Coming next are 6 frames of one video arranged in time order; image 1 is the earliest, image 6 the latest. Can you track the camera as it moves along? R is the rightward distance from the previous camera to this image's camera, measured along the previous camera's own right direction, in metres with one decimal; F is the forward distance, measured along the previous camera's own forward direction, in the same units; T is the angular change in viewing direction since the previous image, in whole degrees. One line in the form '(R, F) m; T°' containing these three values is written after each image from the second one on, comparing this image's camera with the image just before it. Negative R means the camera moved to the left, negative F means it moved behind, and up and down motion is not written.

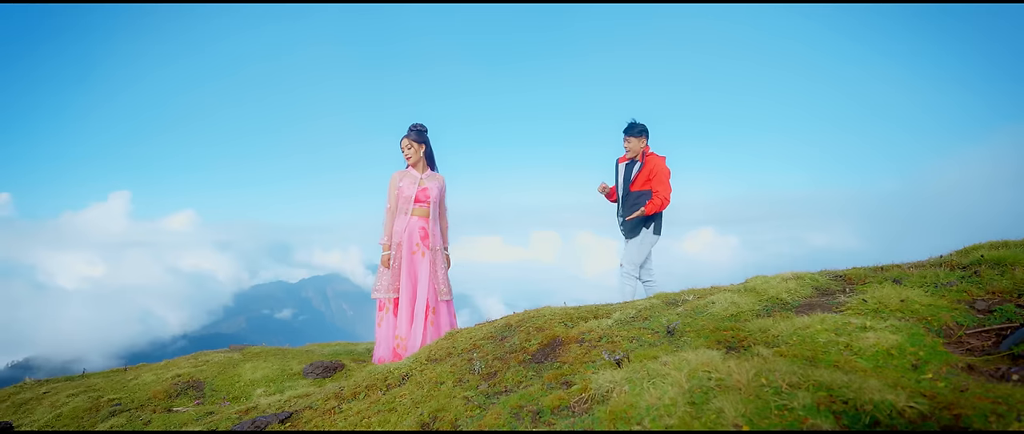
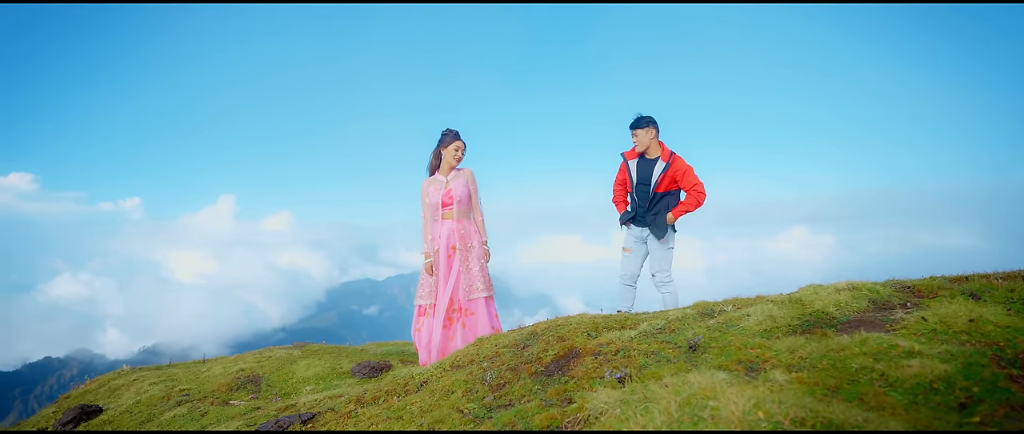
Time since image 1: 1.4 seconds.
(+1.0, +0.5) m; -9°
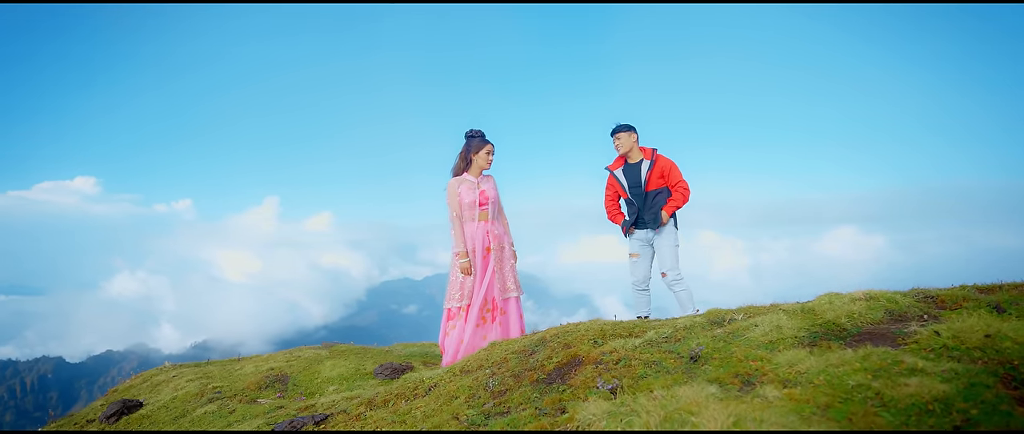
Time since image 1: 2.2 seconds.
(+0.5, 0.0) m; -4°
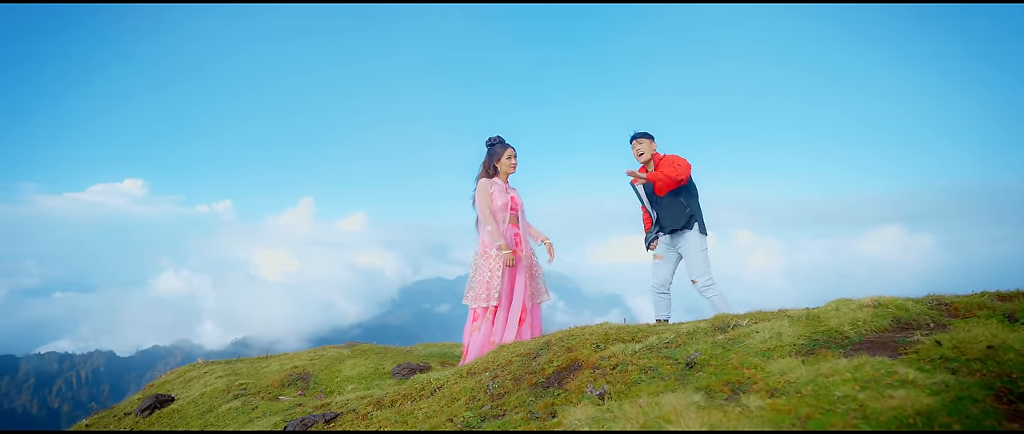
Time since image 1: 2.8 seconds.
(+0.5, -0.1) m; -3°
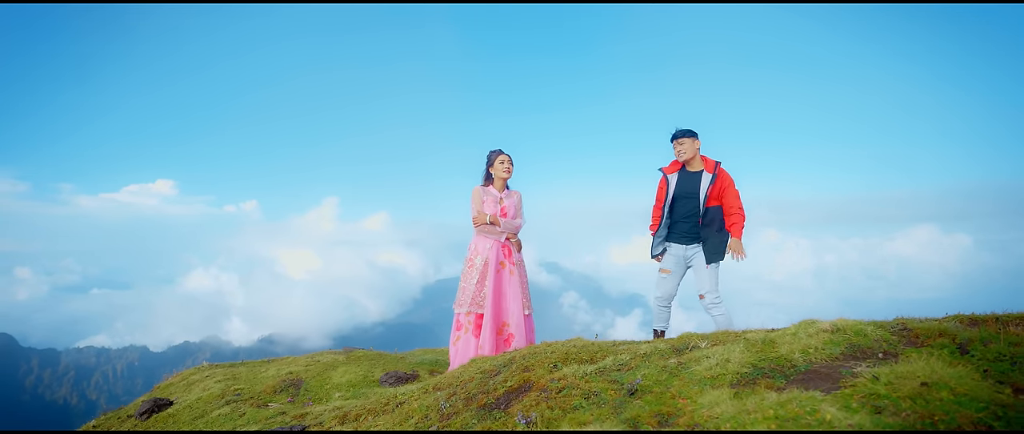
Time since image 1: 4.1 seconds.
(+1.0, +0.1) m; -3°
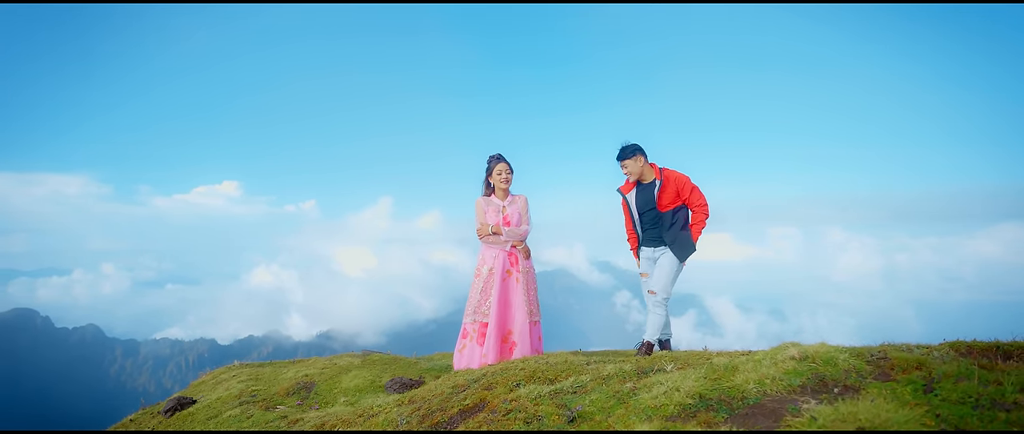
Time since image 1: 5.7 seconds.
(+1.3, +0.3) m; -6°
